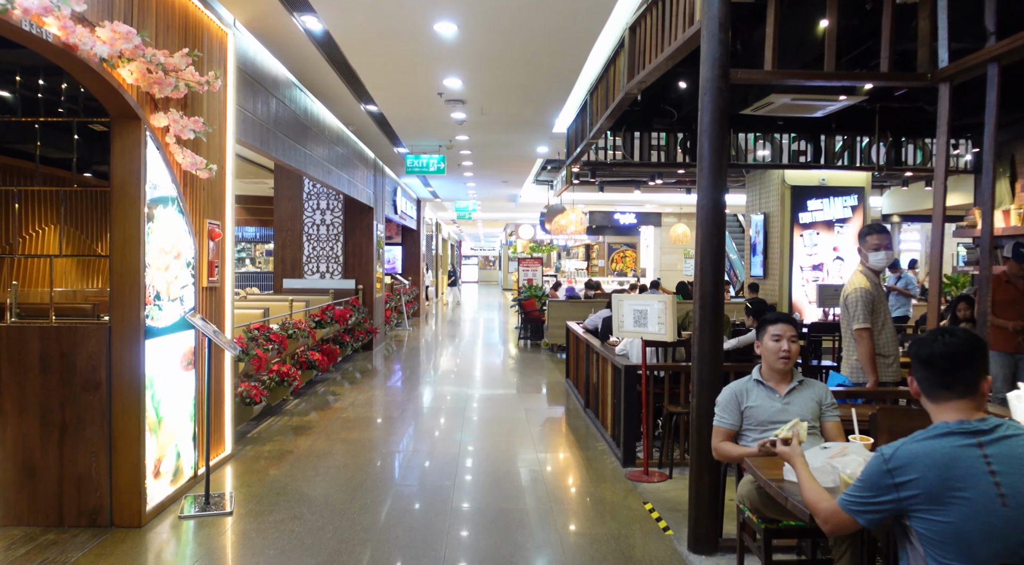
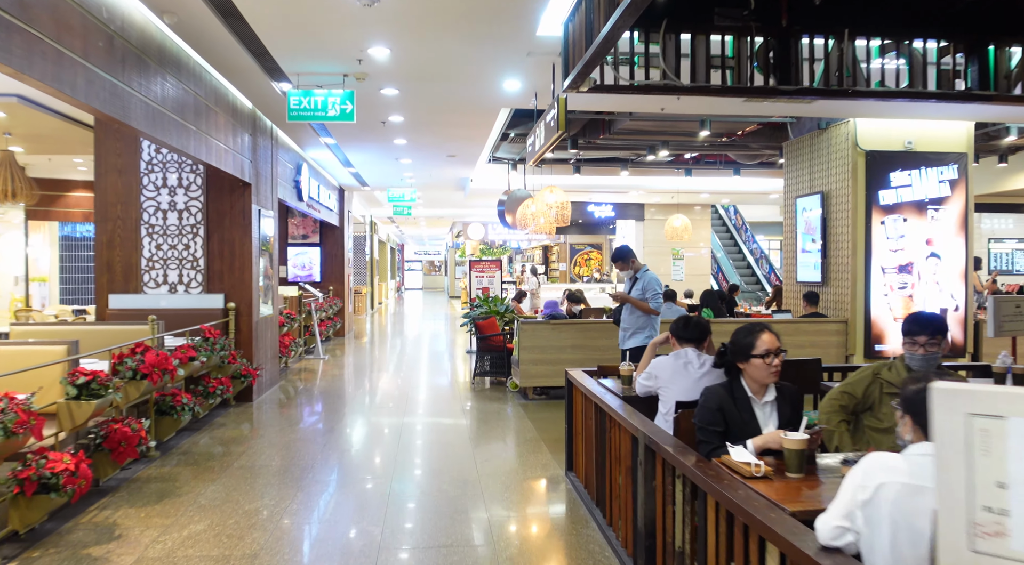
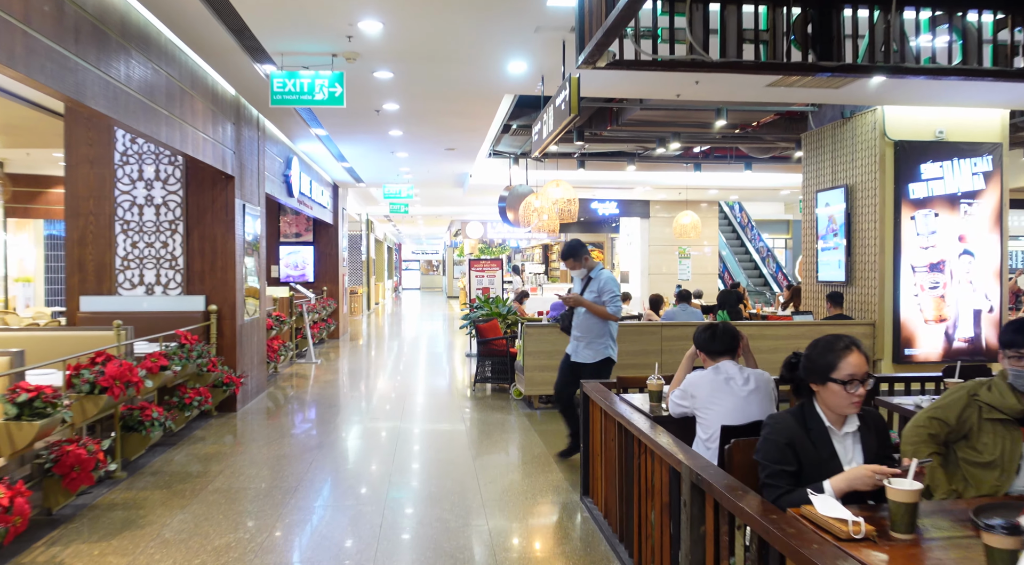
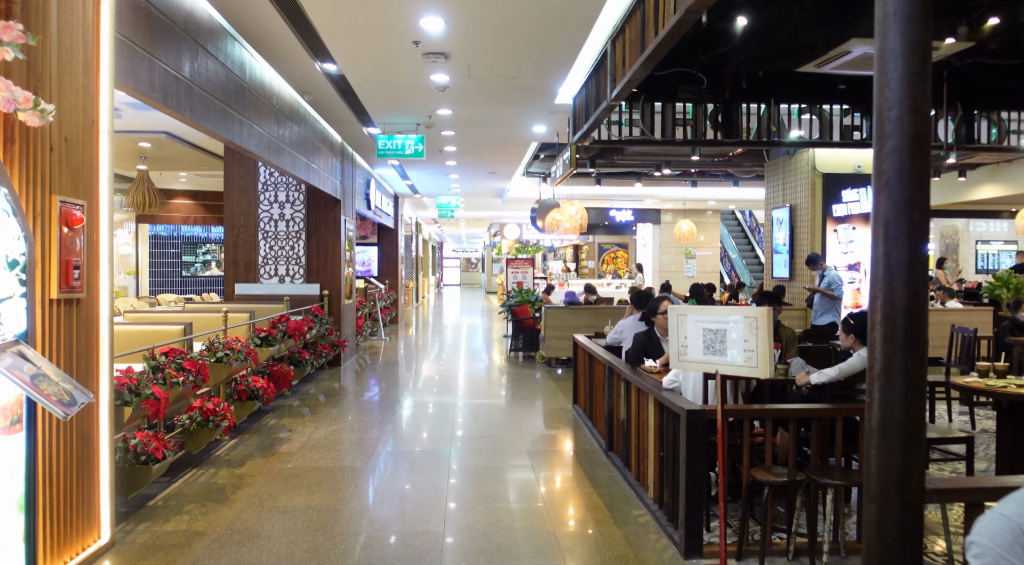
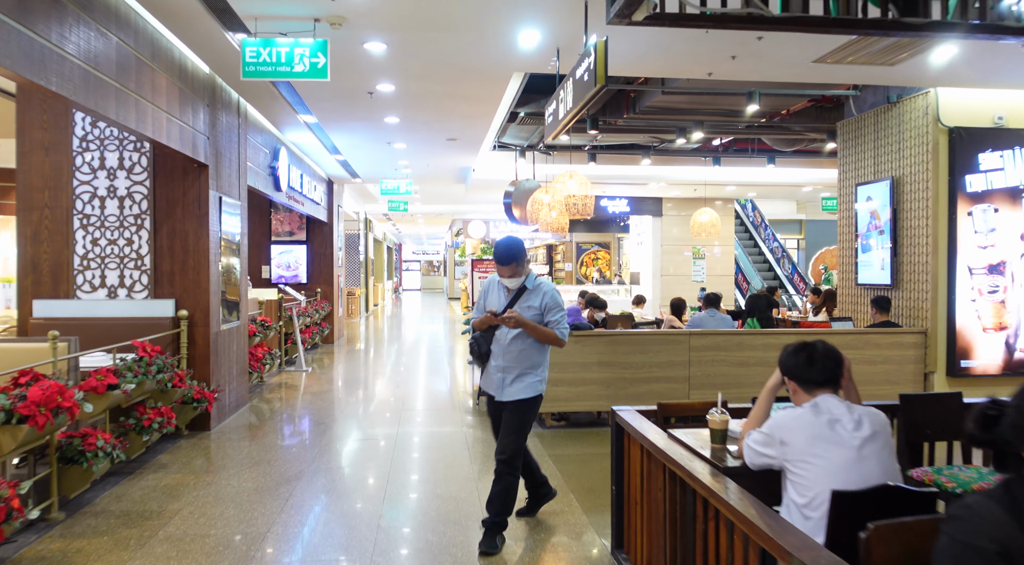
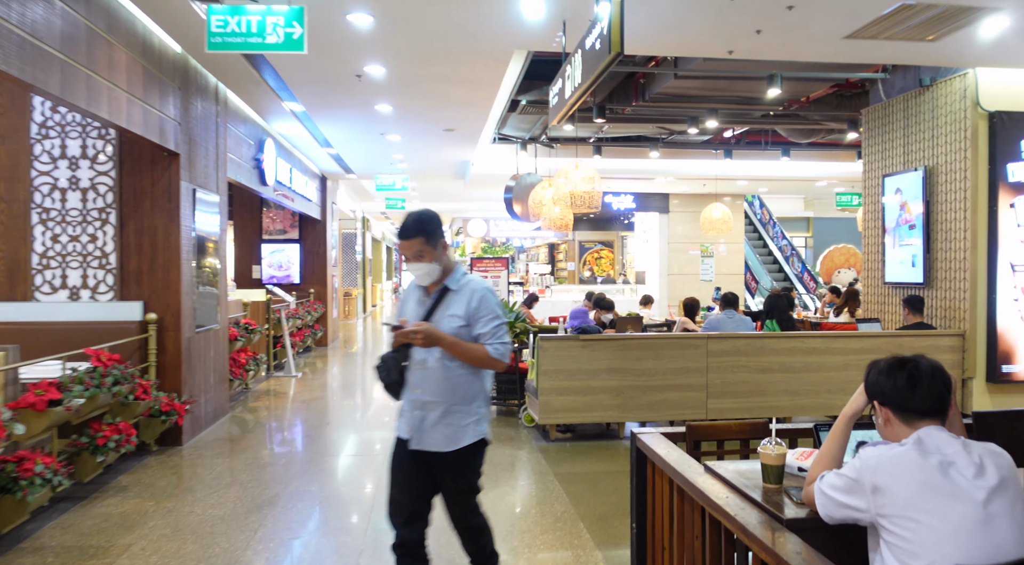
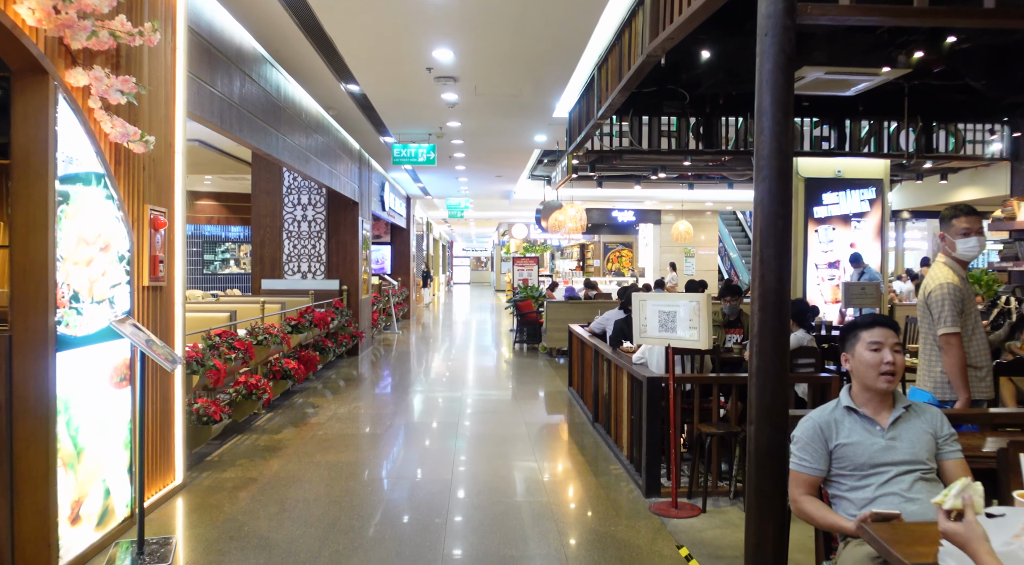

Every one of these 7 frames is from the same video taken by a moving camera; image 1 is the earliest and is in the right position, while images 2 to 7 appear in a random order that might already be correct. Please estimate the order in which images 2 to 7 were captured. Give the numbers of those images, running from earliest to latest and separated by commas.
7, 4, 2, 3, 5, 6
